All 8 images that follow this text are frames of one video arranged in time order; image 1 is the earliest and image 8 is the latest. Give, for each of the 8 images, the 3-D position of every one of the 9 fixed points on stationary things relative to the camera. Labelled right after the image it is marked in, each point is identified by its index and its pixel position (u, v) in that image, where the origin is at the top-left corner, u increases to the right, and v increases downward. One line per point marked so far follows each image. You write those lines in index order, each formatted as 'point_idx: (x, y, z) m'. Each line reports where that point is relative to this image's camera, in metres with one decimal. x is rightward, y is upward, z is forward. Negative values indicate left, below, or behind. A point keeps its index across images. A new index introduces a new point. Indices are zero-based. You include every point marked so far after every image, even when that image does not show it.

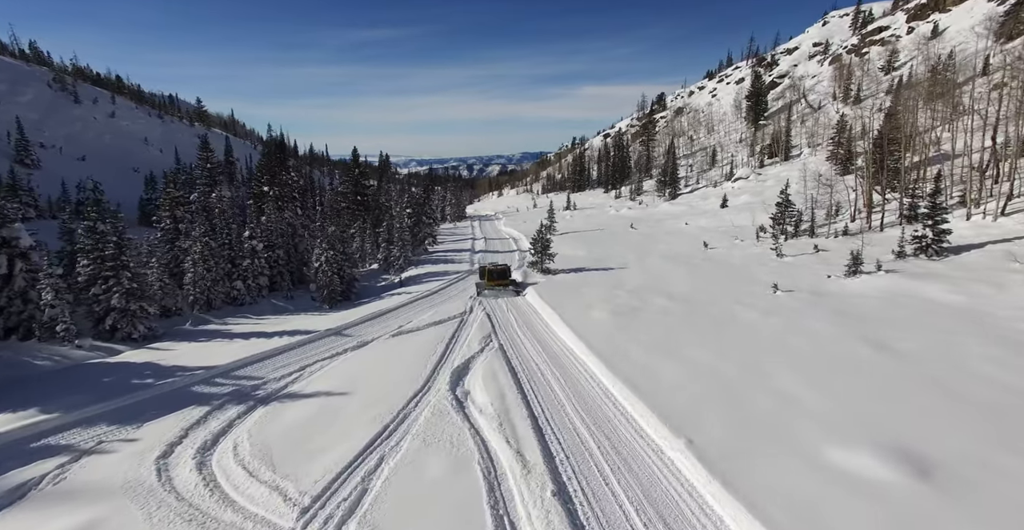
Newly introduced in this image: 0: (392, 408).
0: (-3.2, -3.8, +14.5) m
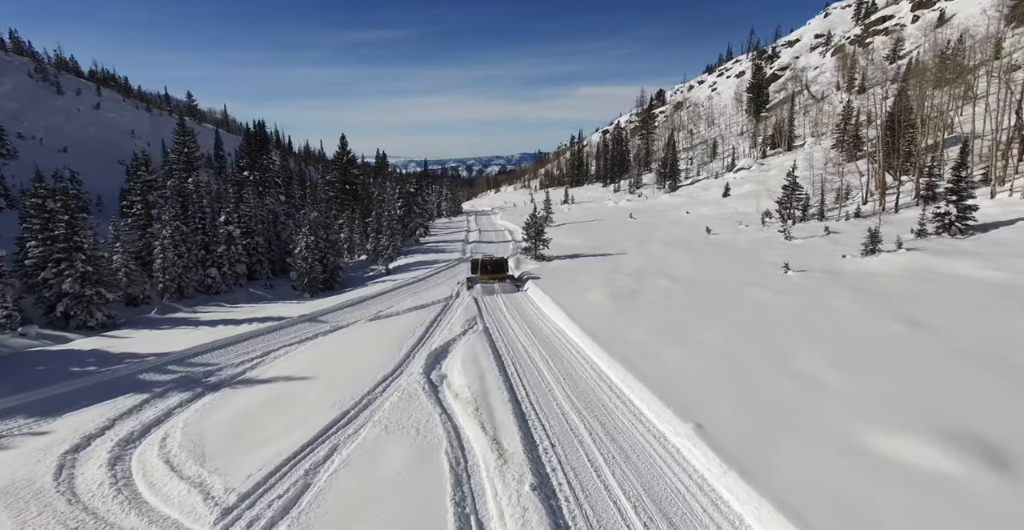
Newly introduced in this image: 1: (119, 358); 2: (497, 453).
0: (-3.6, -3.0, +12.6) m
1: (-12.4, -2.9, +17.0) m
2: (-0.3, -3.2, +9.4) m
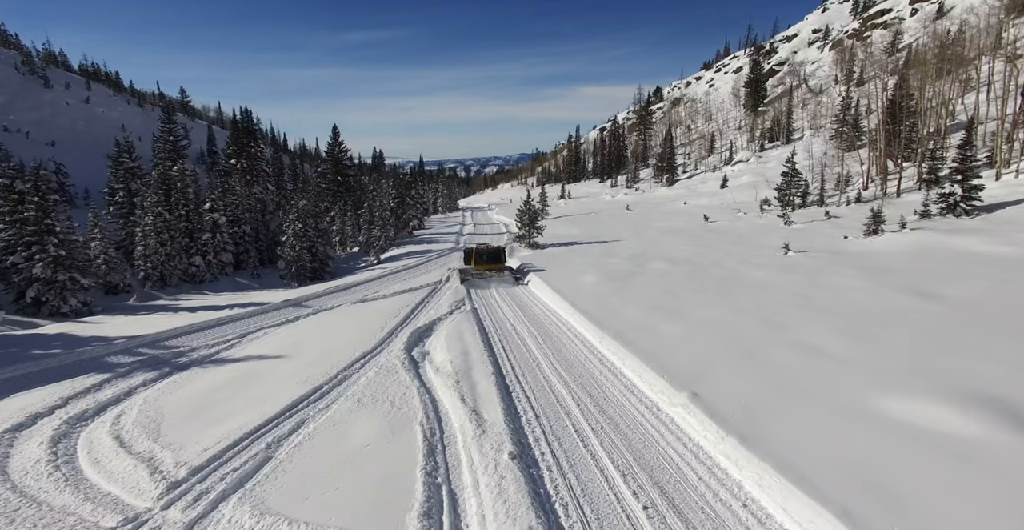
0: (-3.9, -2.3, +11.9) m
1: (-12.7, -2.3, +16.2) m
2: (-0.6, -2.5, +8.6) m
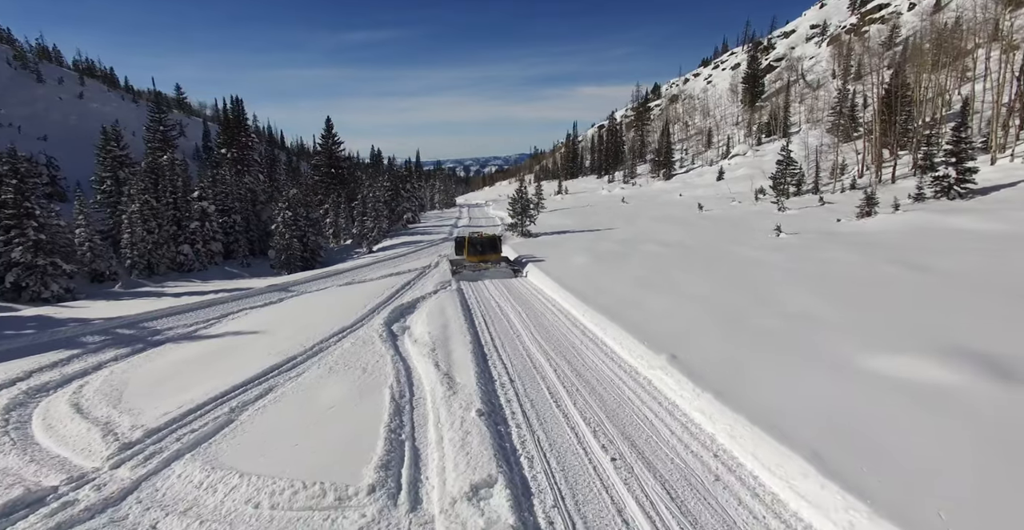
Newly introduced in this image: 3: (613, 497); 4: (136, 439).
0: (-4.4, -1.6, +11.6) m
1: (-13.1, -1.6, +15.9) m
2: (-1.0, -1.8, +8.4) m
3: (+1.0, -2.3, +5.4) m
4: (-4.7, -2.2, +6.8) m
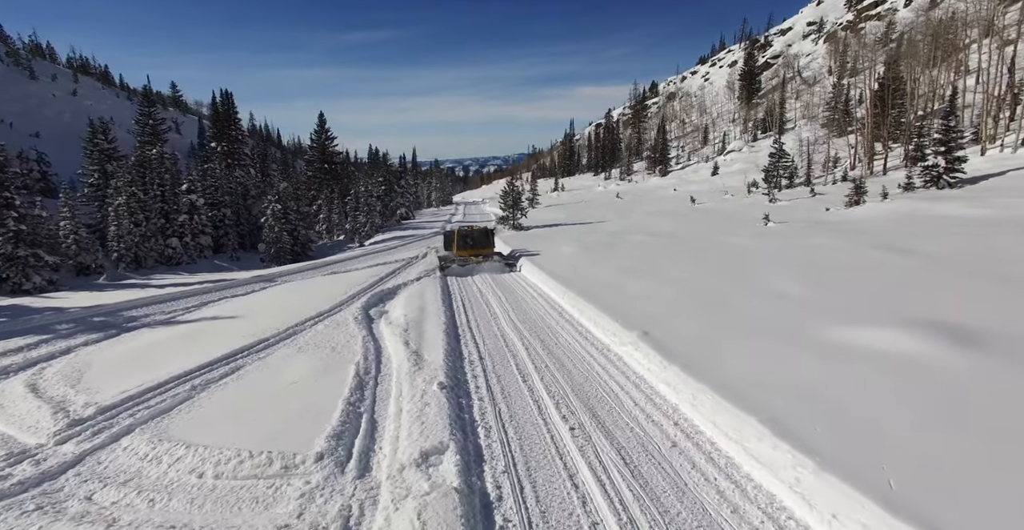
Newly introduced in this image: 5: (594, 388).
0: (-4.8, -1.3, +11.4) m
1: (-13.6, -1.3, +15.8) m
2: (-1.5, -1.5, +8.2) m
3: (+0.5, -1.9, +5.3) m
4: (-5.2, -1.9, +6.7) m
5: (+1.1, -1.6, +7.1) m
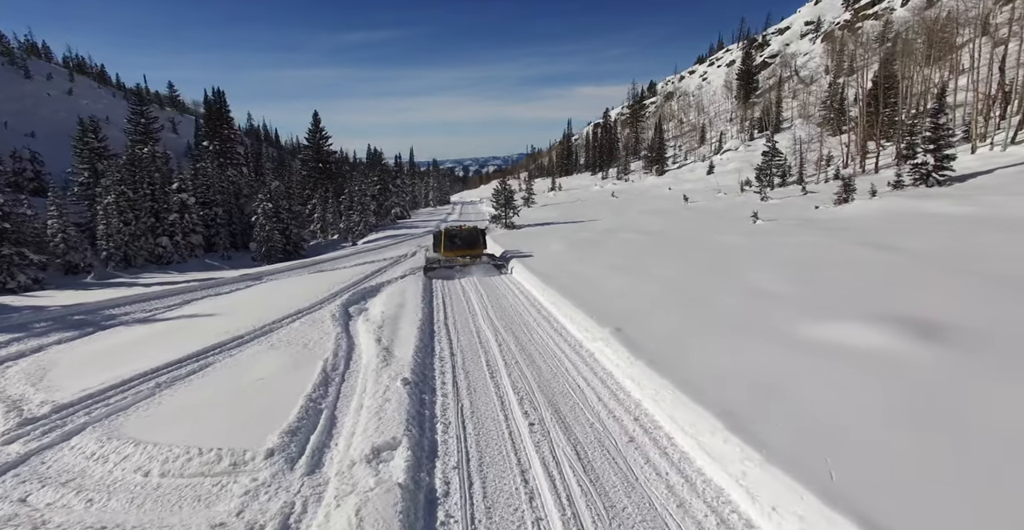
0: (-5.3, -1.2, +11.4) m
1: (-14.1, -1.2, +15.7) m
2: (-1.9, -1.4, +8.1) m
3: (+0.1, -1.8, +5.2) m
4: (-5.6, -1.8, +6.6) m
5: (+0.6, -1.5, +7.1) m
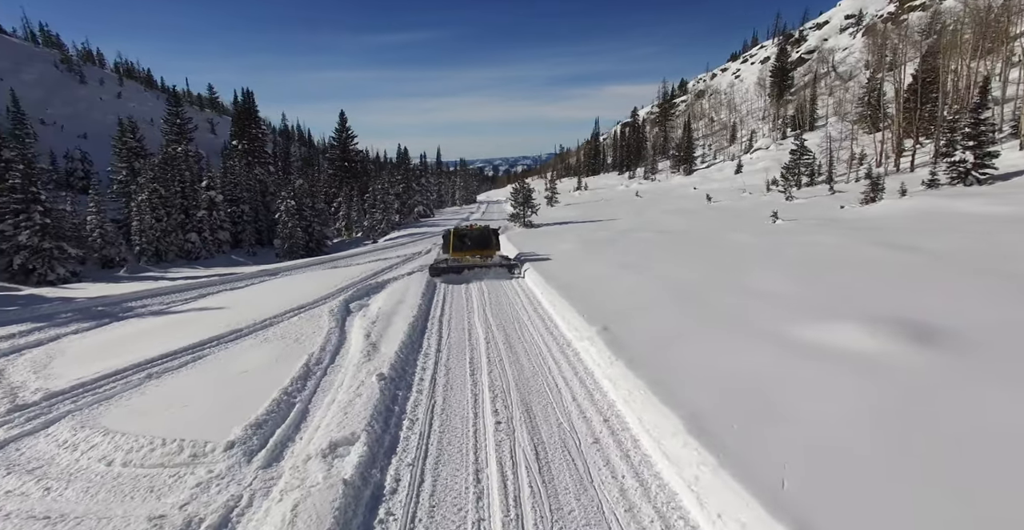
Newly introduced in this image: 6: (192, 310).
0: (-5.3, -1.1, +11.5) m
1: (-13.9, -1.0, +16.3) m
2: (-2.1, -1.3, +8.1) m
3: (-0.3, -1.8, +5.1) m
4: (-5.9, -1.7, +6.8) m
5: (+0.3, -1.5, +6.9) m
6: (-8.0, -1.1, +13.7) m
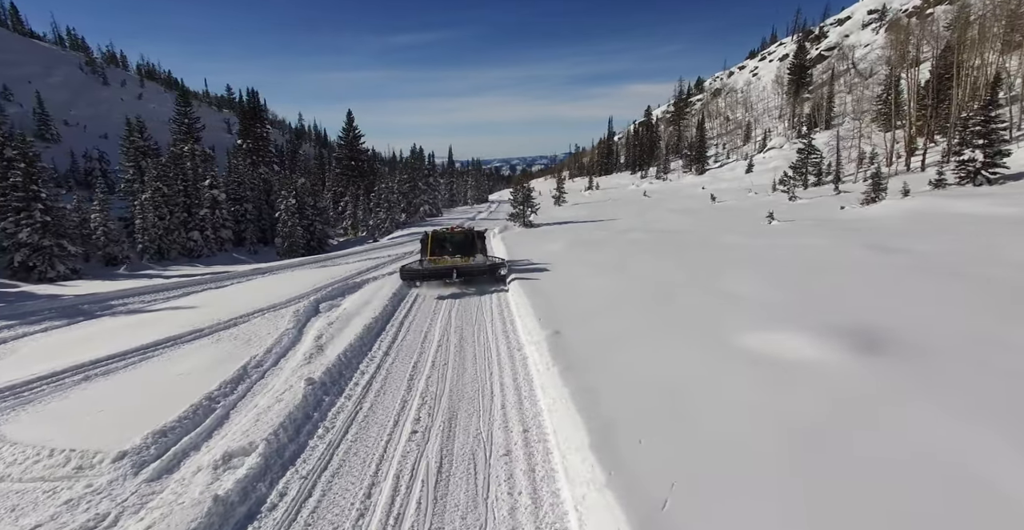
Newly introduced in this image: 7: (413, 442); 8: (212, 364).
0: (-6.0, -1.1, +11.4) m
1: (-14.4, -1.0, +16.5) m
2: (-2.9, -1.3, +7.9) m
3: (-1.2, -1.8, +4.8) m
4: (-6.7, -1.7, +6.7) m
5: (-0.5, -1.5, +6.6) m
6: (-8.6, -1.1, +13.6) m
7: (-0.9, -1.7, +5.3) m
8: (-4.4, -1.4, +8.0) m
